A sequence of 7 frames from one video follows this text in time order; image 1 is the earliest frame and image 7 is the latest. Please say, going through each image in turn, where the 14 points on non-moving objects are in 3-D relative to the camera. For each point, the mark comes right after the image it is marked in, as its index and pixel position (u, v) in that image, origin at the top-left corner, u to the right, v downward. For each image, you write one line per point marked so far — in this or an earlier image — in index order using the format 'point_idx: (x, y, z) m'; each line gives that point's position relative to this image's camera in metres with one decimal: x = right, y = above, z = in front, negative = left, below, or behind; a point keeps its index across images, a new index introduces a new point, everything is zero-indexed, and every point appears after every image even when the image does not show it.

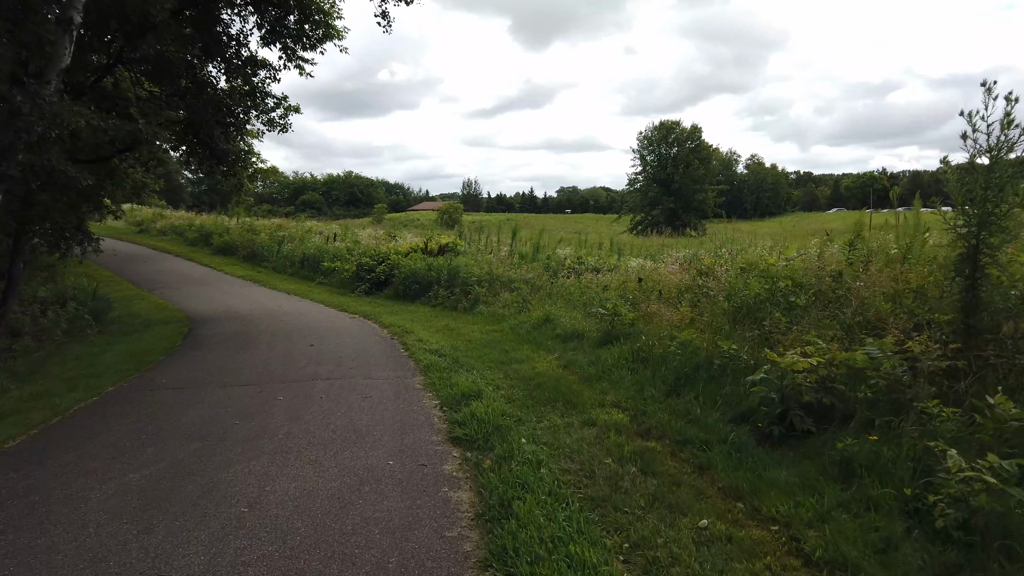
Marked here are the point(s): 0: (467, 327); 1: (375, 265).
0: (-0.5, -0.4, +9.1) m
1: (-2.7, +0.5, +16.0) m
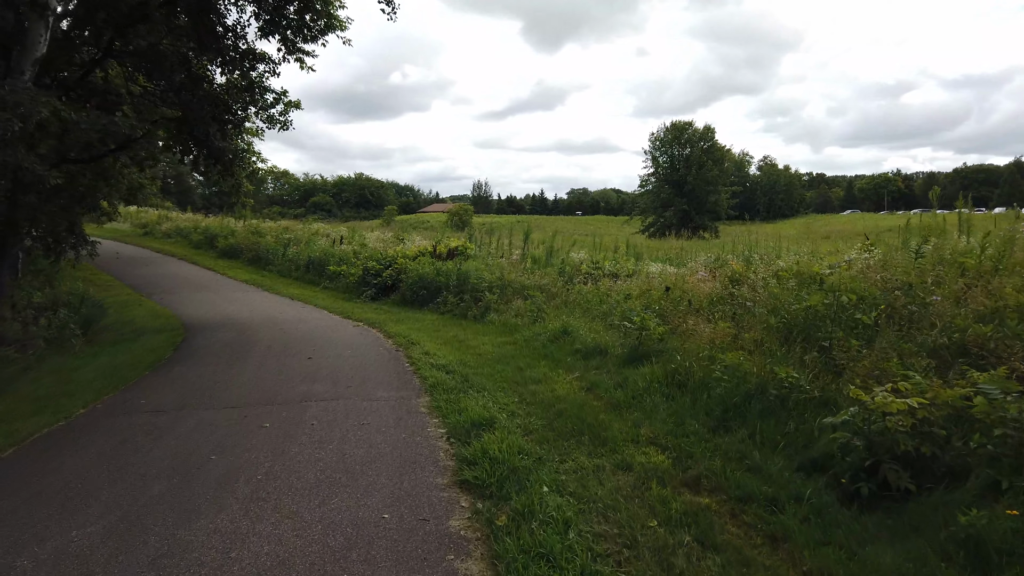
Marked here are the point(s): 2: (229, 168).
0: (-0.4, -0.5, +8.4) m
1: (-2.5, +0.4, +15.3) m
2: (-3.9, +1.6, +11.0) m
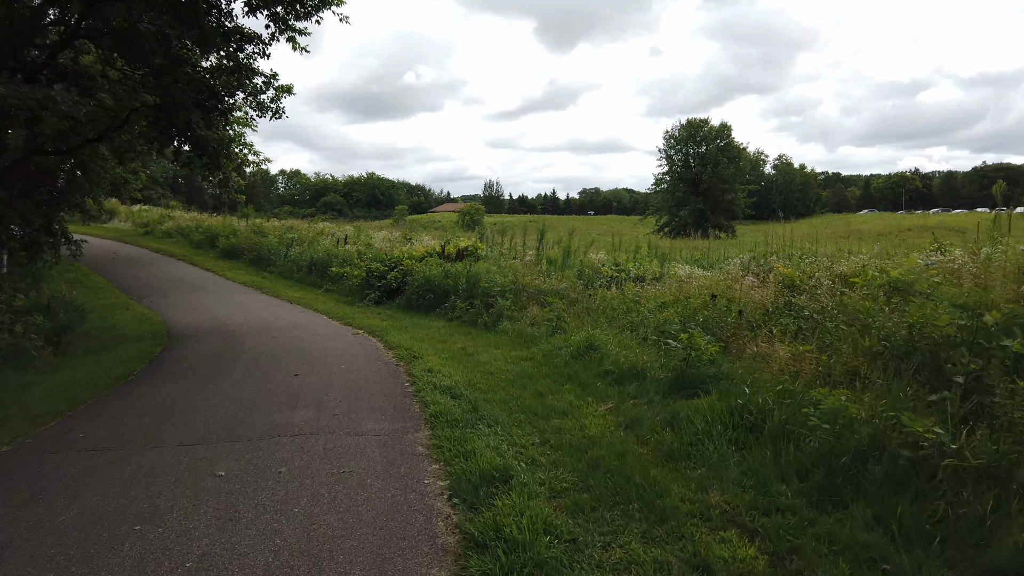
0: (-0.2, -0.6, +7.3) m
1: (-2.2, +0.3, +14.3) m
2: (-3.7, +1.6, +10.0) m
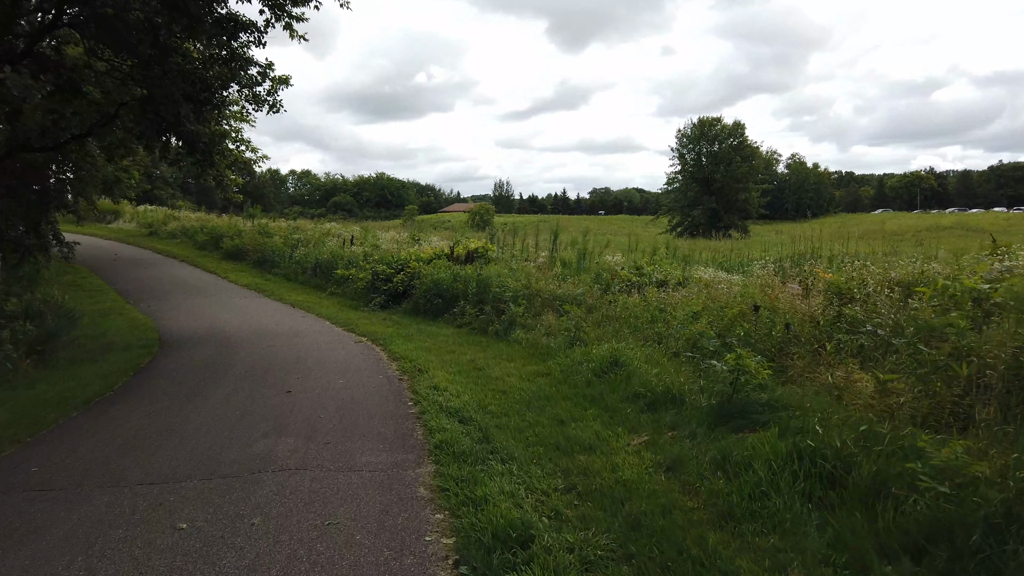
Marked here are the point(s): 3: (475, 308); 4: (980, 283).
0: (-0.1, -0.6, +6.7) m
1: (-2.0, +0.2, +13.7) m
2: (-3.5, +1.5, +9.4) m
3: (-0.5, -0.3, +10.4) m
4: (+2.5, 0.0, +4.3) m
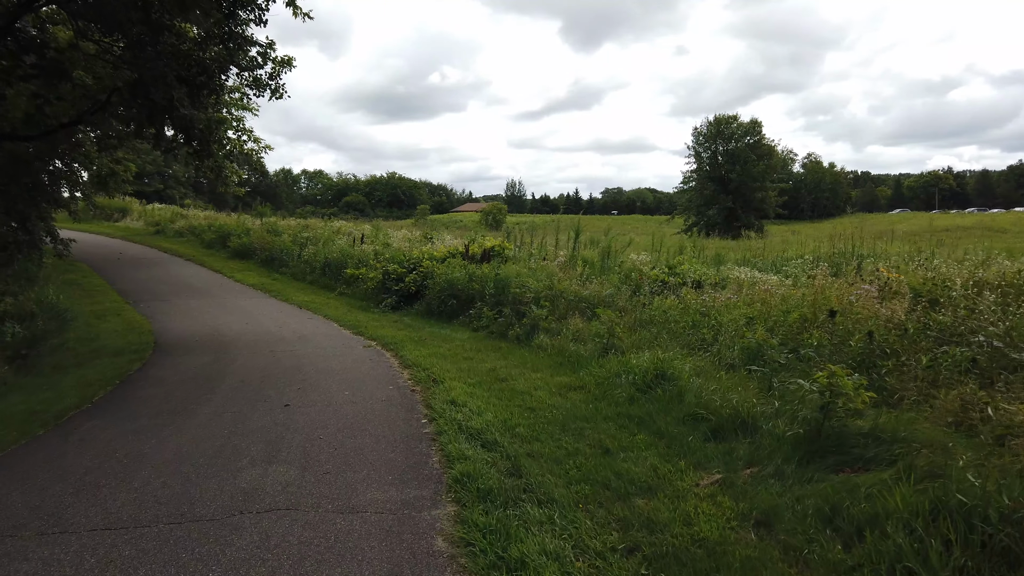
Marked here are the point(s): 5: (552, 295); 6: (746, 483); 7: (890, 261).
0: (+0.1, -0.6, +5.9) m
1: (-1.7, +0.2, +12.9) m
2: (-3.3, +1.5, +8.7) m
3: (-0.2, -0.3, +9.6) m
4: (+2.6, 0.0, +3.5) m
5: (+0.4, -0.1, +8.9) m
6: (+0.9, -0.7, +3.1) m
7: (+3.8, +0.3, +8.1) m
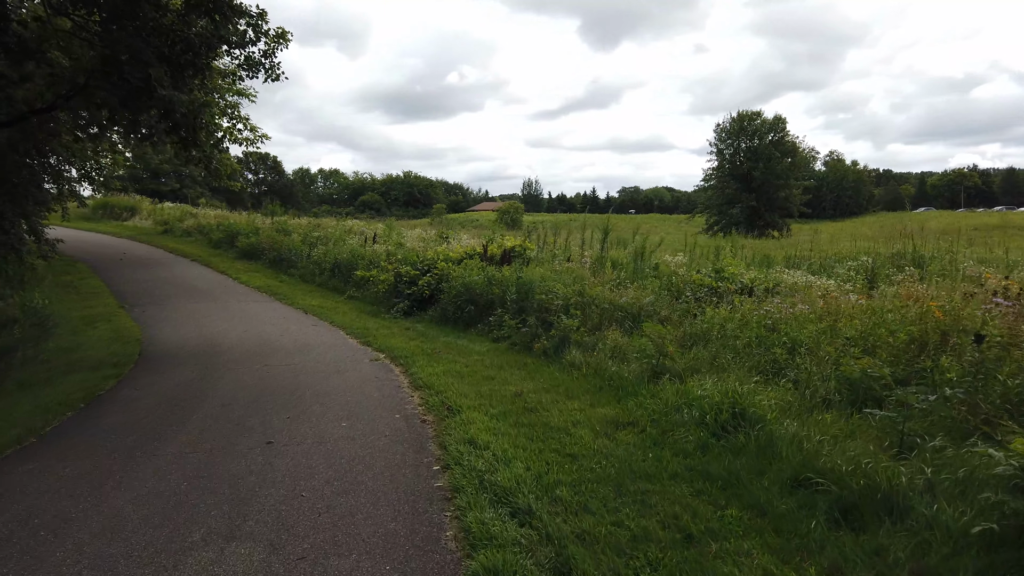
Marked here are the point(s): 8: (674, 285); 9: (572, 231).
0: (+0.3, -0.7, +4.9) m
1: (-1.4, +0.2, +11.9) m
2: (-3.0, +1.5, +7.7) m
3: (0.0, -0.3, +8.6) m
4: (+2.8, -0.1, +2.4) m
5: (+0.7, -0.1, +7.9) m
6: (+1.0, -0.8, +2.0) m
7: (+4.0, +0.2, +7.0) m
8: (+1.6, 0.0, +8.3) m
9: (+1.1, +1.0, +14.7) m
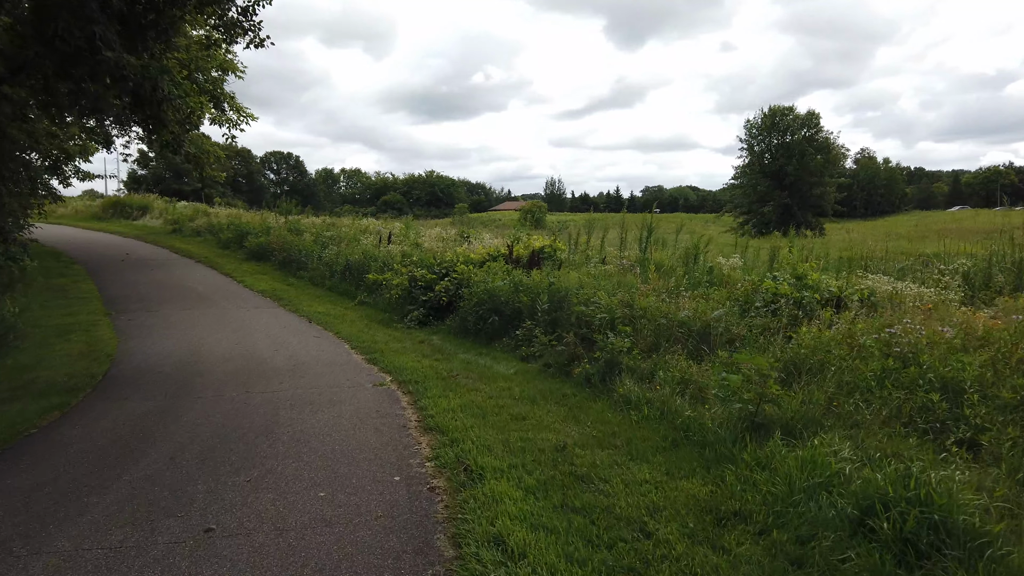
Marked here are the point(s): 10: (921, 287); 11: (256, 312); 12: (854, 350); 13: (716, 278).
0: (+0.5, -0.8, +3.4) m
1: (-1.0, +0.1, +10.5) m
2: (-2.8, +1.4, +6.3) m
3: (+0.3, -0.4, +7.1) m
4: (+2.9, -0.1, +0.9) m
5: (+1.0, -0.2, +6.4) m
6: (+1.1, -0.9, +0.5) m
7: (+4.2, +0.2, +5.4) m
8: (+1.9, -0.1, +6.8) m
9: (+1.5, +0.9, +13.2) m
10: (+3.7, +0.1, +7.4) m
11: (-3.8, -0.4, +11.8) m
12: (+1.9, -0.3, +4.5) m
13: (+2.1, +0.1, +8.4) m
